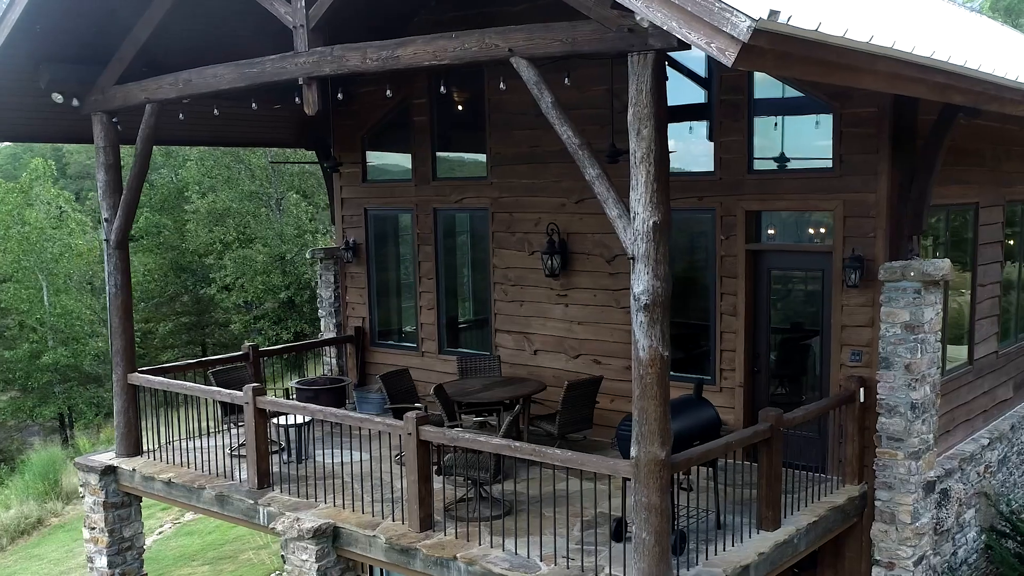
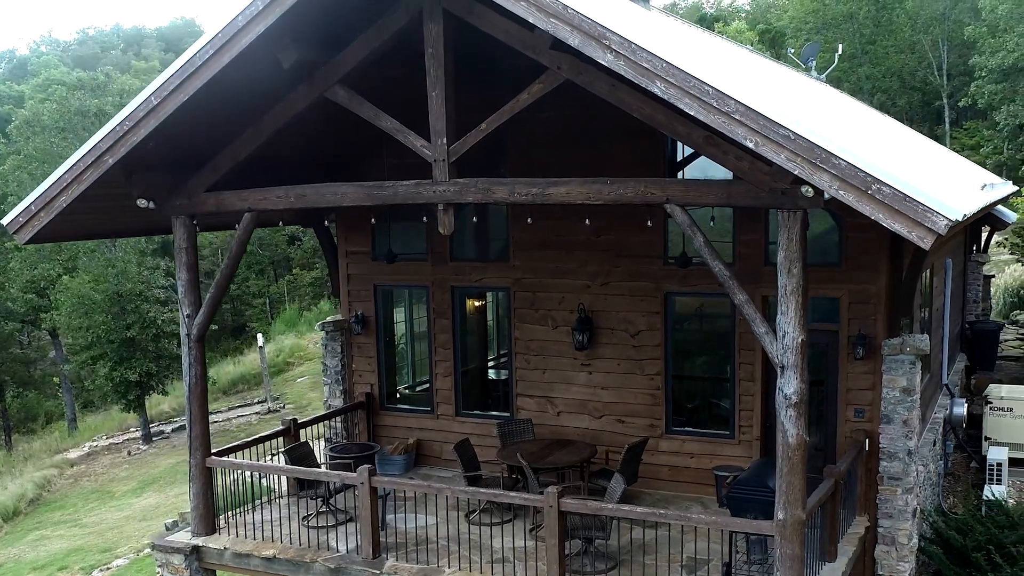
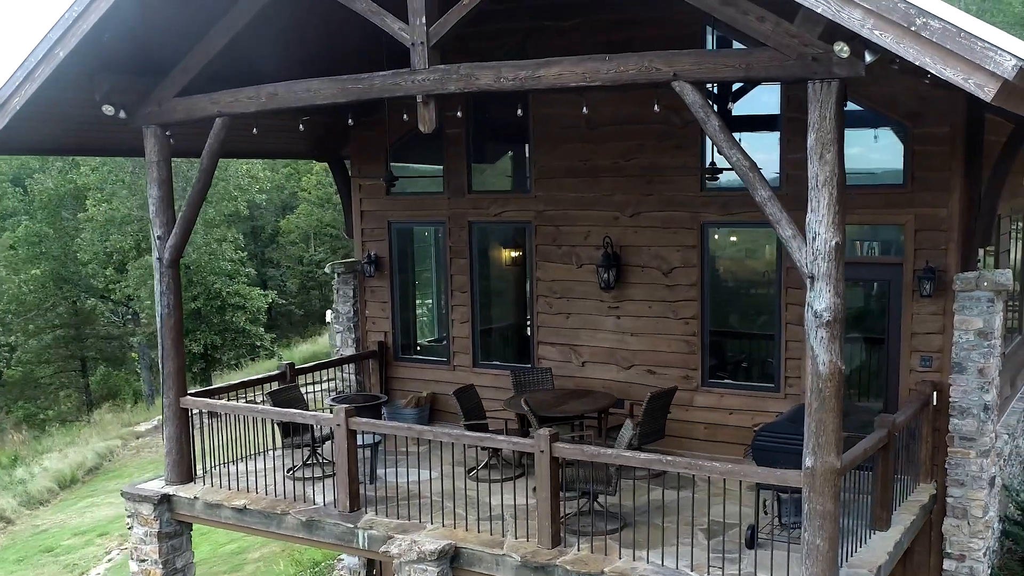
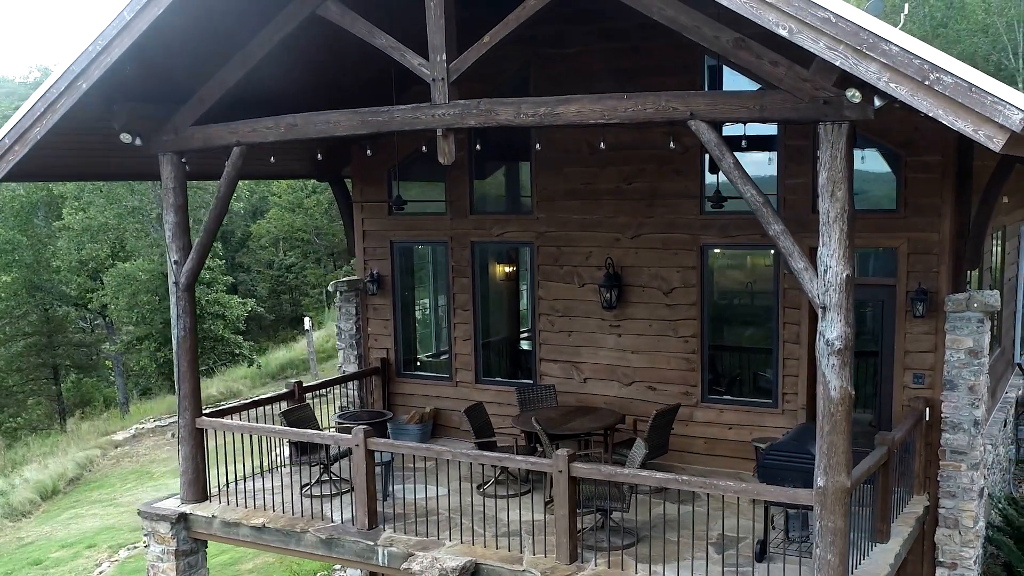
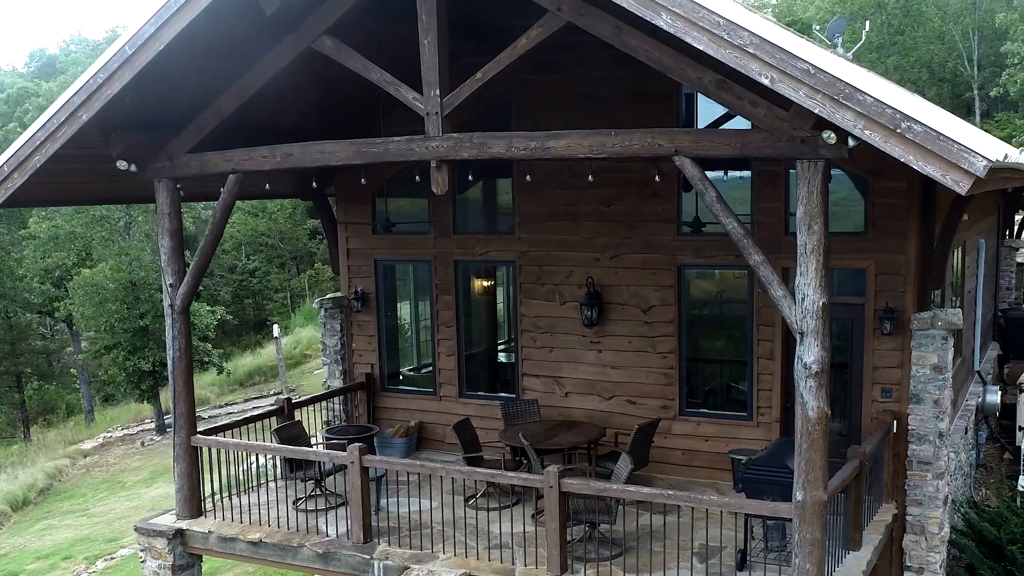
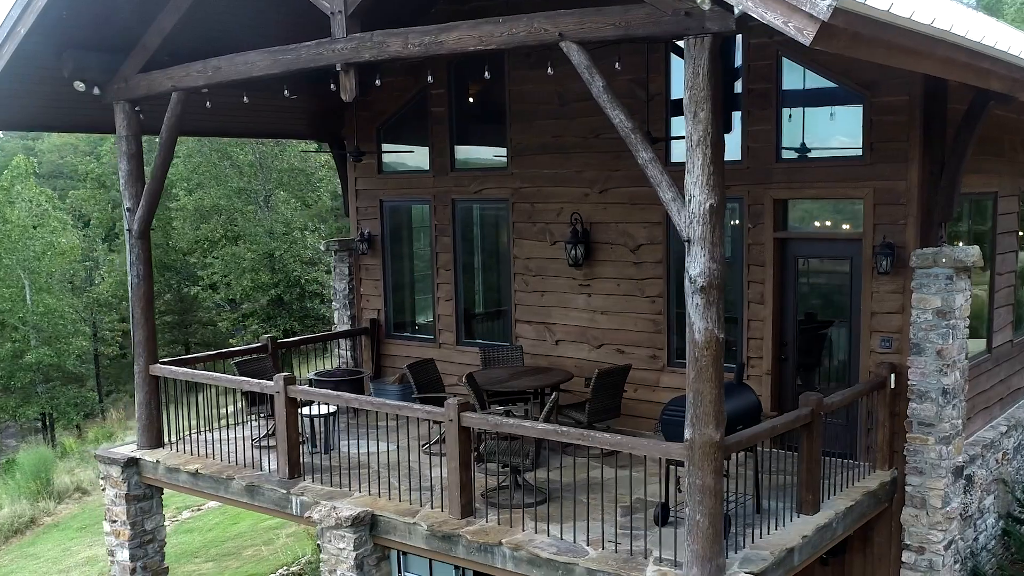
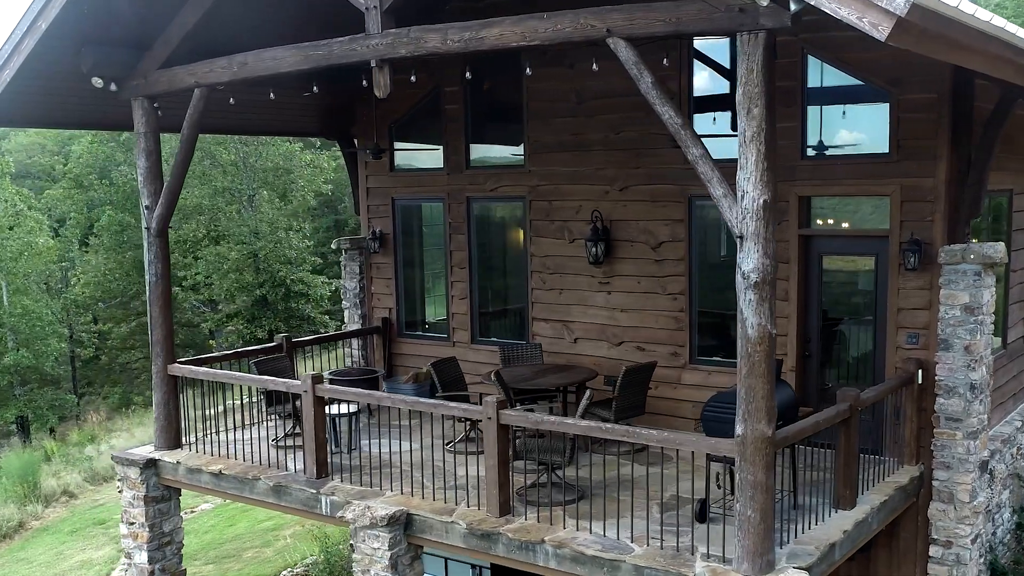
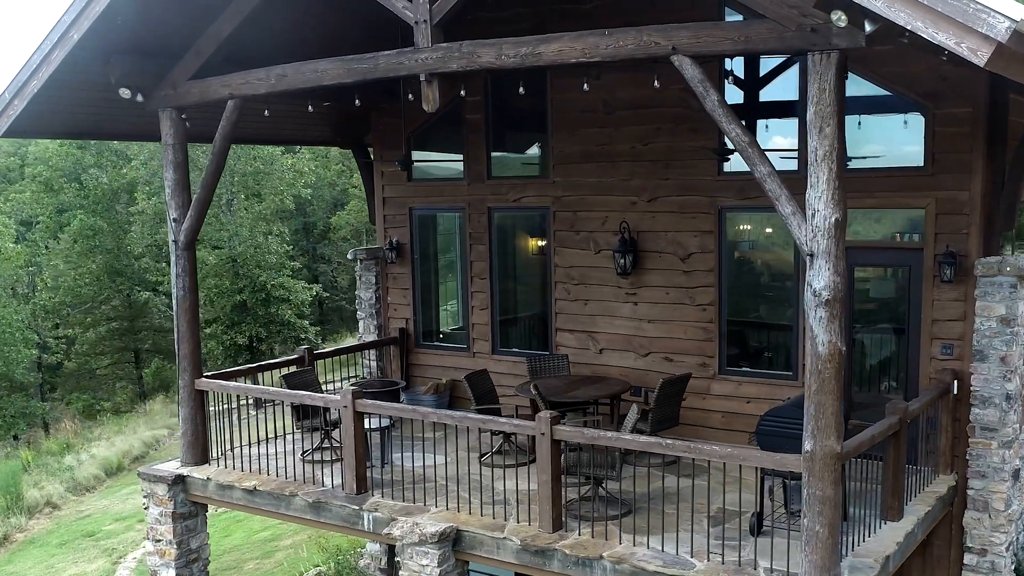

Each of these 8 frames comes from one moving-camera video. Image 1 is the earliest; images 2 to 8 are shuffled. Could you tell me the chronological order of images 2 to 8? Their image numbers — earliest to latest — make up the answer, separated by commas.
6, 7, 8, 3, 4, 5, 2
